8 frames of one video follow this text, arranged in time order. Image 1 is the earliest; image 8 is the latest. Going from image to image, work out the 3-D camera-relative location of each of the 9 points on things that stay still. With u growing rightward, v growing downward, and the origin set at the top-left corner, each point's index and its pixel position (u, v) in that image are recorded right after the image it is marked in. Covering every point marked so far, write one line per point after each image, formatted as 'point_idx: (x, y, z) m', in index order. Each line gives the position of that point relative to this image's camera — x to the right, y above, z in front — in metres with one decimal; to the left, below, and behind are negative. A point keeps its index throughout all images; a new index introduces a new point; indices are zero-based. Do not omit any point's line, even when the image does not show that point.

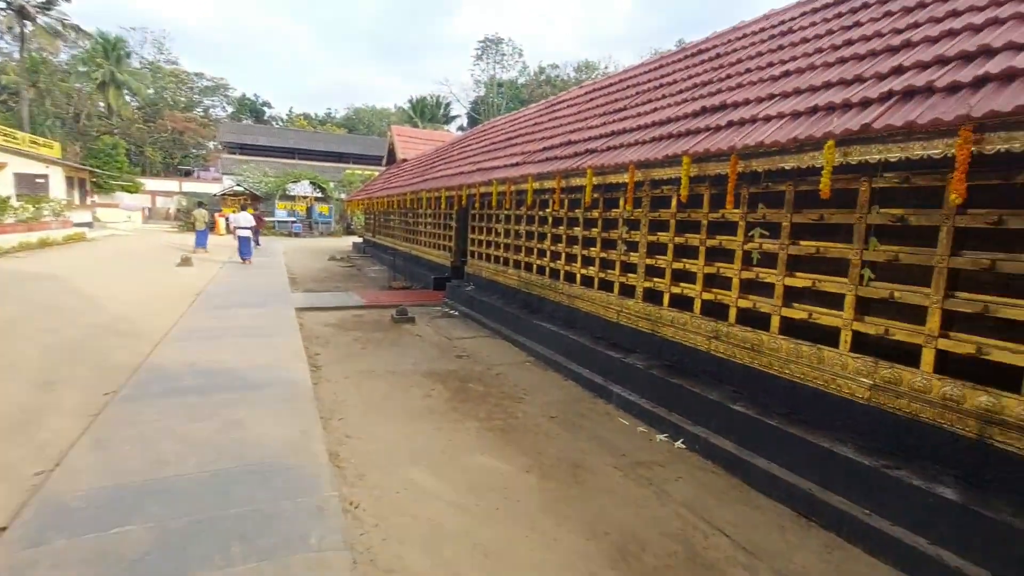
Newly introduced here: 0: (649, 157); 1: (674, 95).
0: (+1.2, +1.1, +4.5) m
1: (+1.7, +2.0, +5.5) m
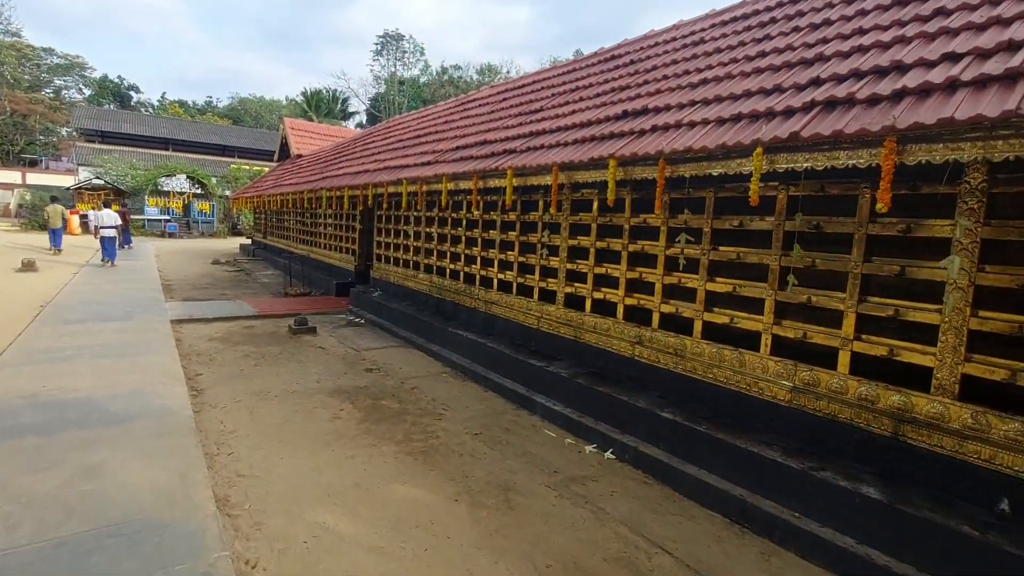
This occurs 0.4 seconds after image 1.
0: (+0.5, +1.1, +4.4) m
1: (+0.8, +2.0, +5.5) m
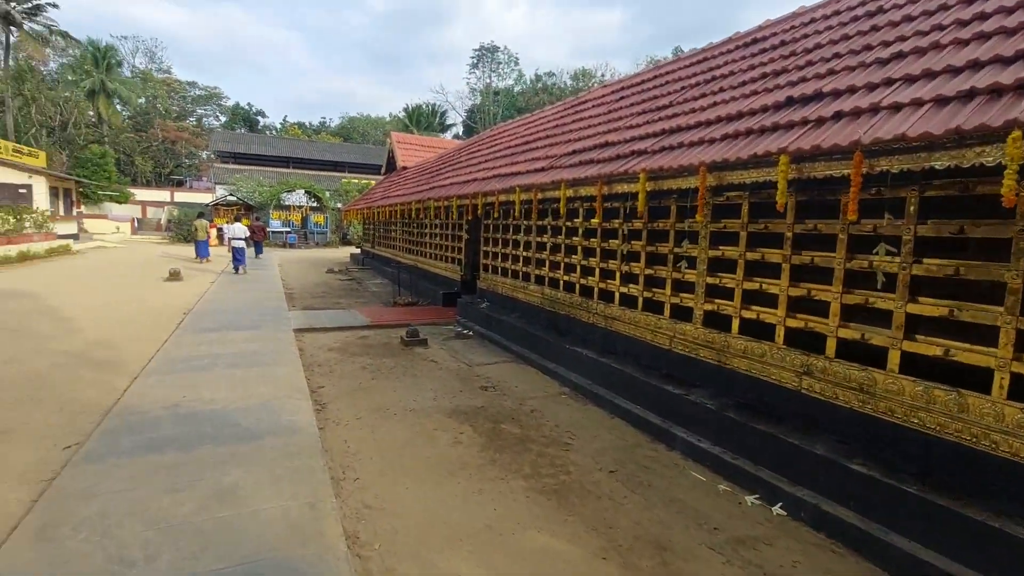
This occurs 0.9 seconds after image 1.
0: (+1.6, +1.0, +3.8) m
1: (+2.1, +1.8, +4.8) m
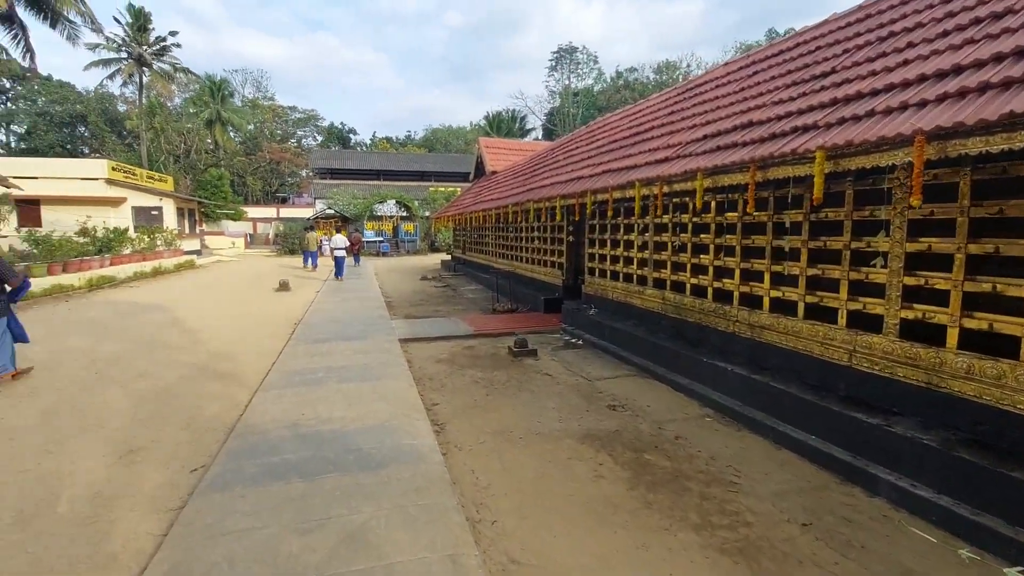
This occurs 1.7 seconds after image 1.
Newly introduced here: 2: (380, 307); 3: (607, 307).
0: (+2.5, +0.9, +2.9) m
1: (+3.1, +1.8, +3.8) m
2: (-2.8, -0.4, +10.9) m
3: (+1.5, -0.3, +8.0) m
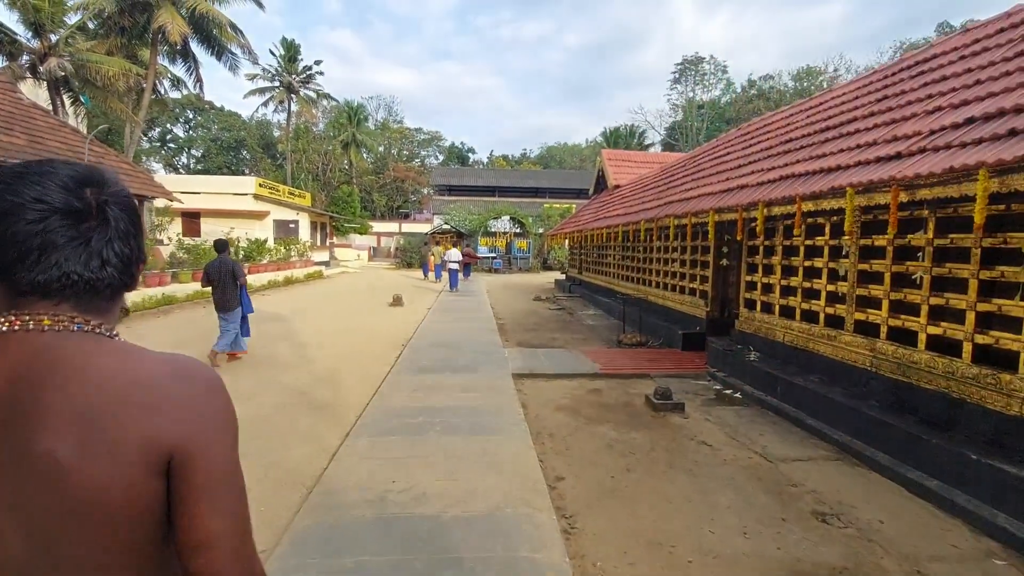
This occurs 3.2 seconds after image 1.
0: (+3.1, +0.6, +1.1) m
1: (+4.0, +1.4, +1.9) m
2: (-0.4, -0.8, +10.0) m
3: (+3.2, -0.8, +6.2) m
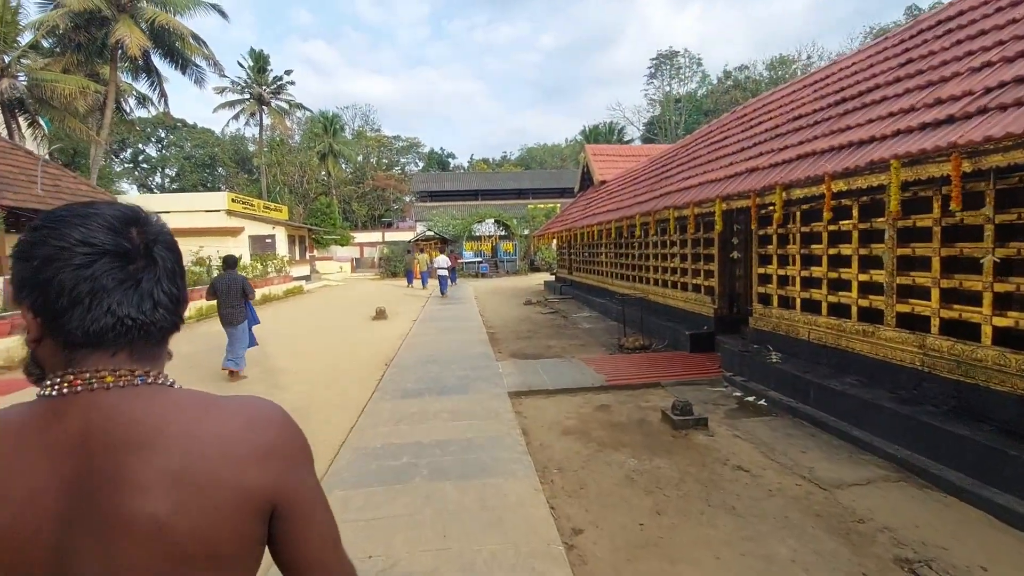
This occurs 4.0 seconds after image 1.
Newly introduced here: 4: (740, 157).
0: (+3.1, +0.7, +0.5) m
1: (+3.9, +1.6, +1.3) m
2: (-0.5, -0.9, +9.3) m
3: (+3.1, -0.7, +5.6) m
4: (+2.9, +1.6, +6.5) m
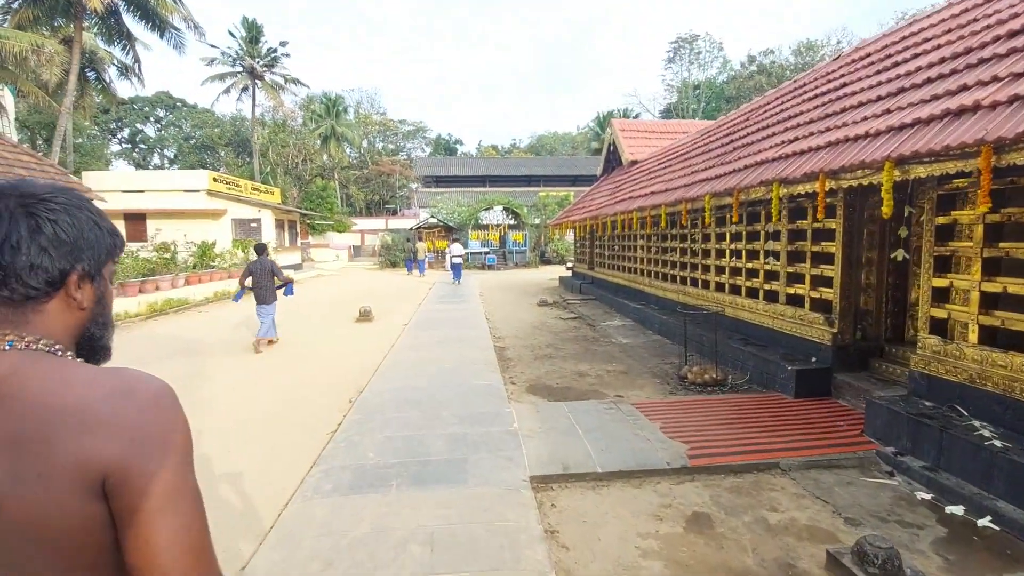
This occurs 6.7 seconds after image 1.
0: (+3.3, +0.4, -2.0) m
1: (+4.1, +1.3, -1.2) m
2: (-0.3, -1.0, +6.9) m
3: (+3.3, -0.9, +3.1) m
4: (+3.2, +1.5, +4.1) m
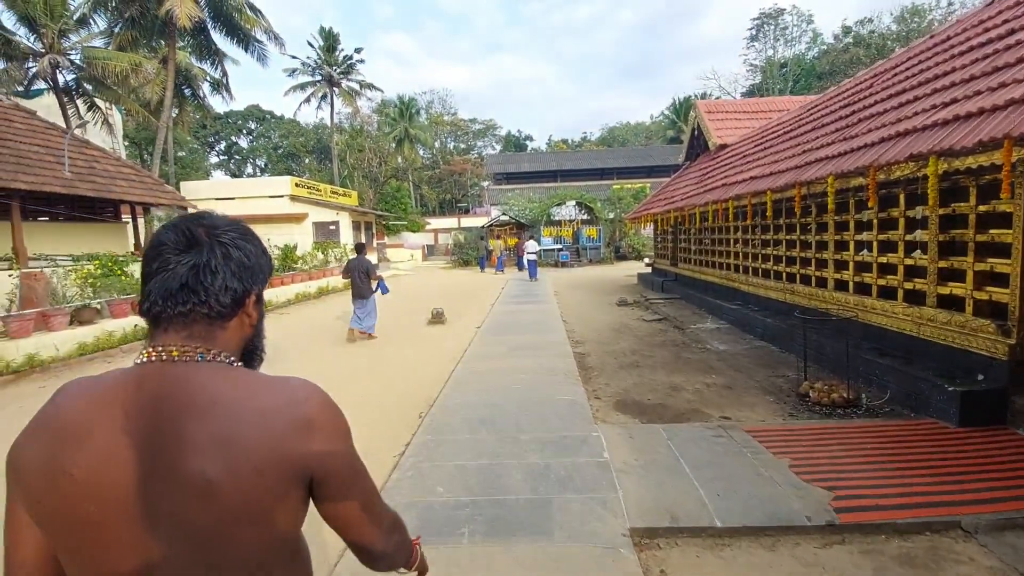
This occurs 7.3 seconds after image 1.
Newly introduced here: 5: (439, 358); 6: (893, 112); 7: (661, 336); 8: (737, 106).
0: (+3.0, +0.4, -3.0) m
1: (+3.9, +1.3, -2.4) m
2: (+0.7, -1.0, +6.3) m
3: (+3.7, -0.9, +2.1) m
4: (+3.7, +1.5, +3.0) m
5: (-1.1, -1.1, +7.9) m
6: (+3.9, +1.7, +4.9) m
7: (+2.4, -0.8, +8.3) m
8: (+5.8, +4.7, +13.4) m
